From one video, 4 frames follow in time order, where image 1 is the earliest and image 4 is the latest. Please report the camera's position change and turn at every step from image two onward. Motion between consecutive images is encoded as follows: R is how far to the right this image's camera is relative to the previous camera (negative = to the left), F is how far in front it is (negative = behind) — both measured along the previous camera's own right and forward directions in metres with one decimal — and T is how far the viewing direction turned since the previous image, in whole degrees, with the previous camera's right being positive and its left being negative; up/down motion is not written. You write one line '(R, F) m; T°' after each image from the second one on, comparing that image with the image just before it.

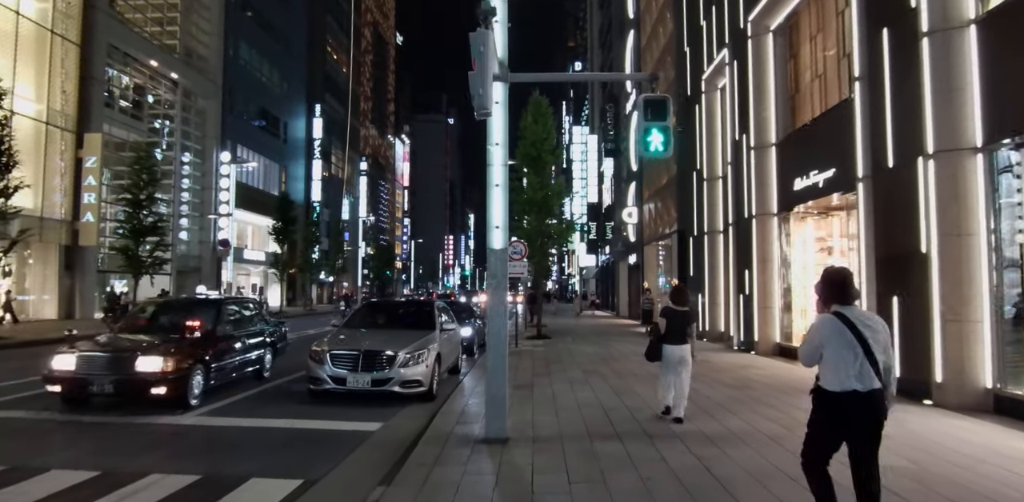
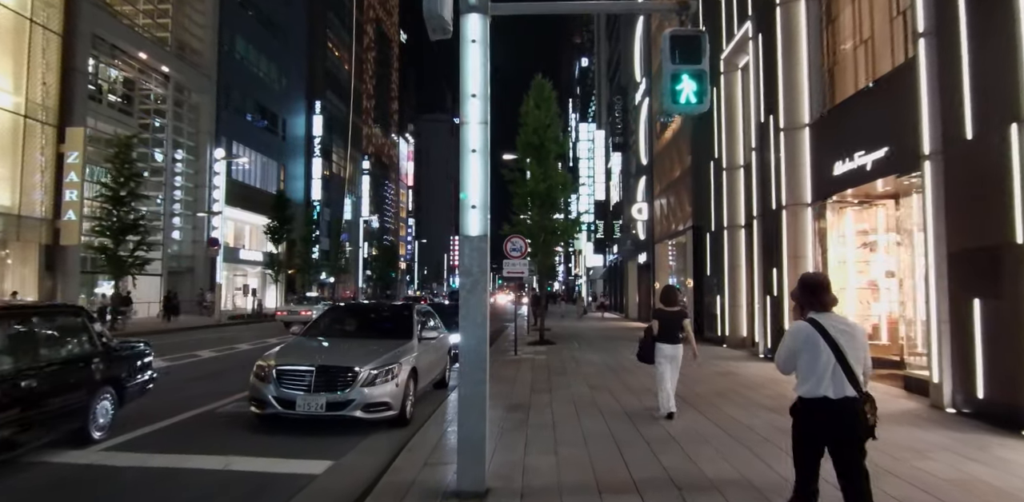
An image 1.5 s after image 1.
(+0.2, +1.9) m; -1°
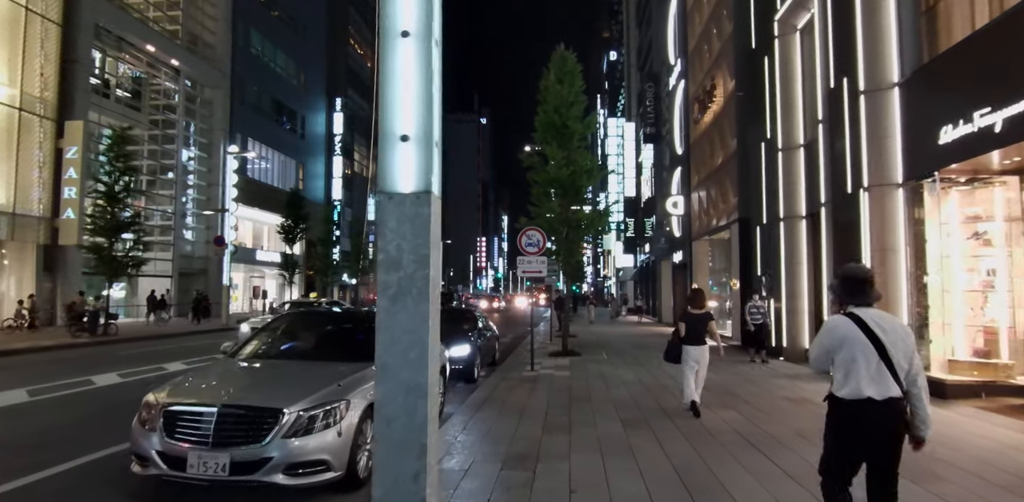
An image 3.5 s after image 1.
(+0.3, +2.6) m; -3°
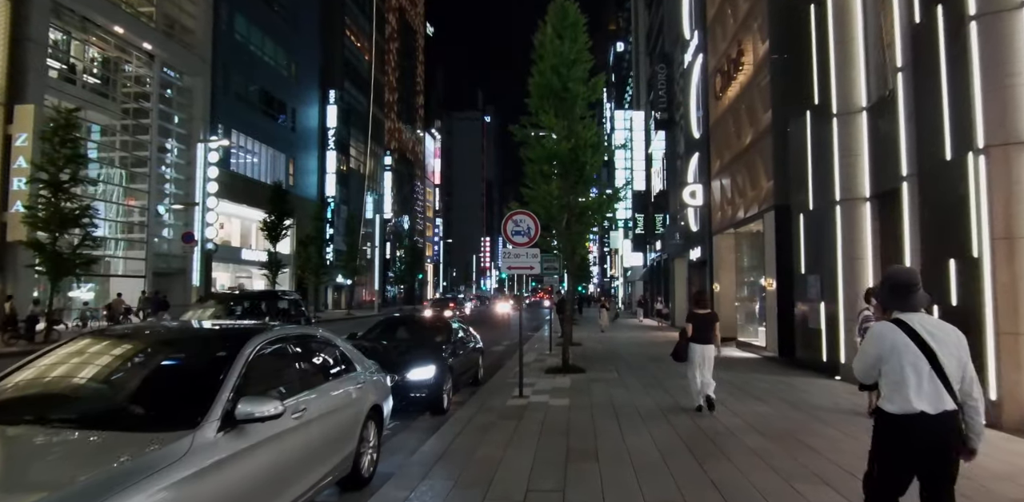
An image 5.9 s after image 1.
(+0.4, +3.2) m; -1°
